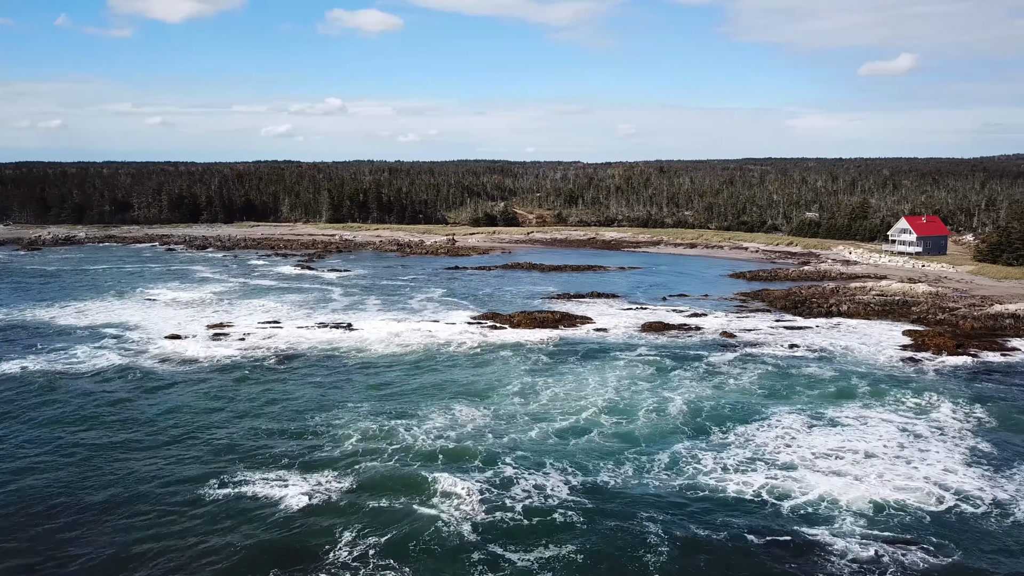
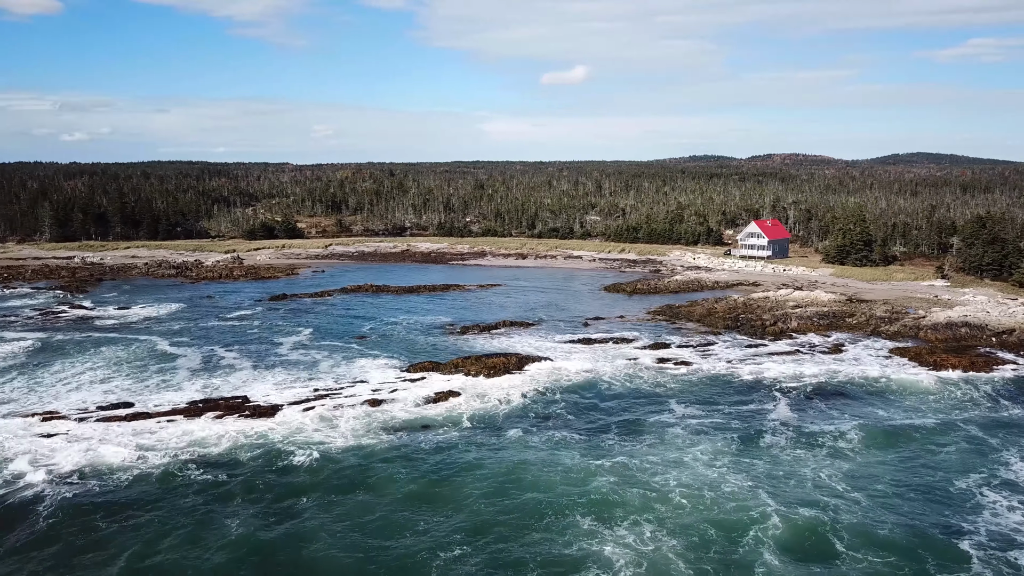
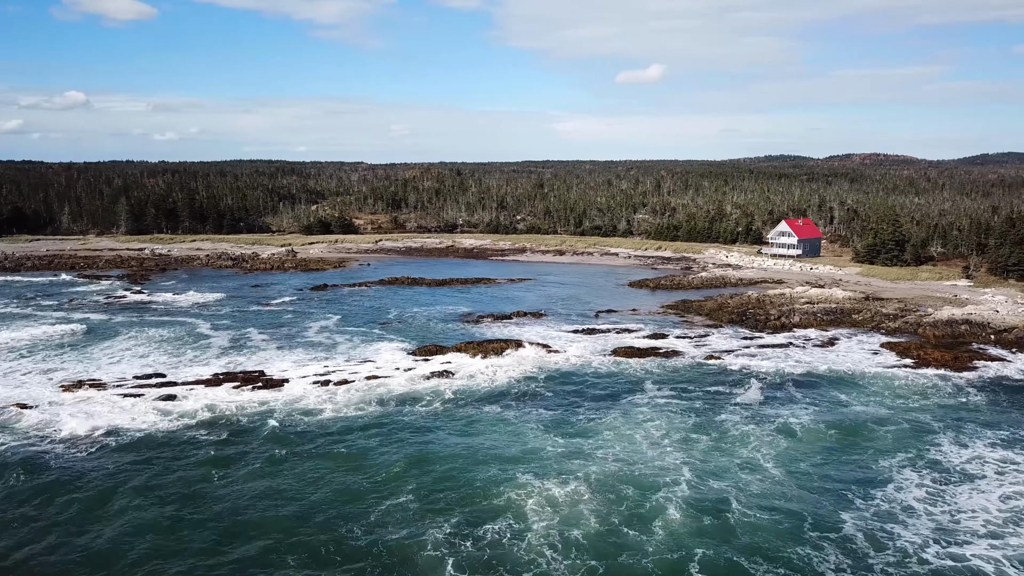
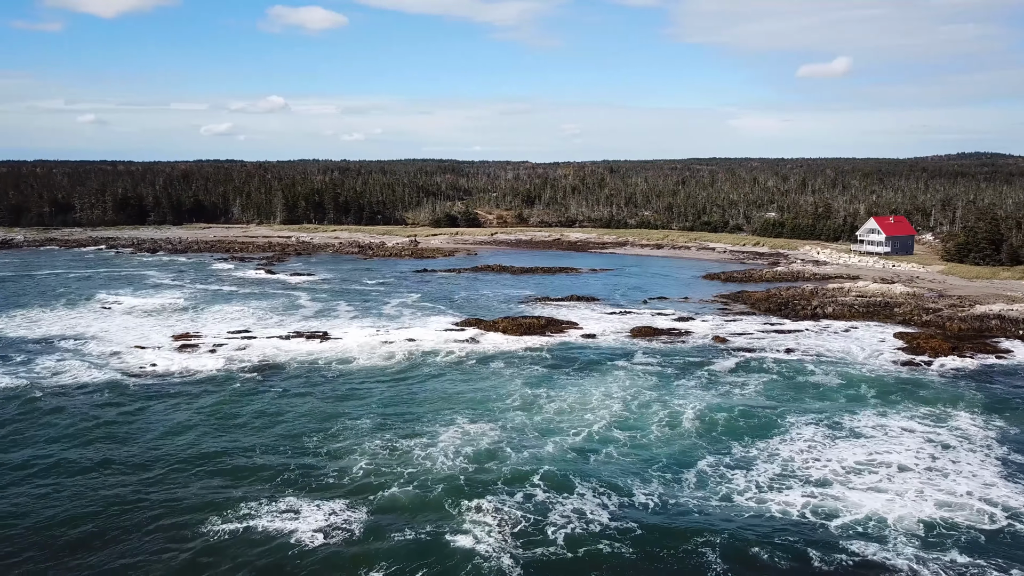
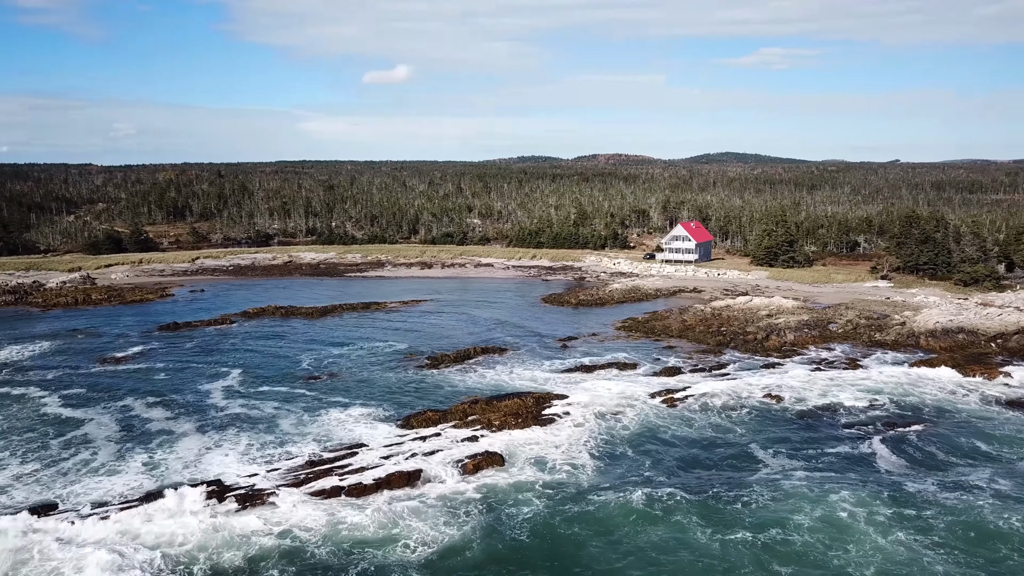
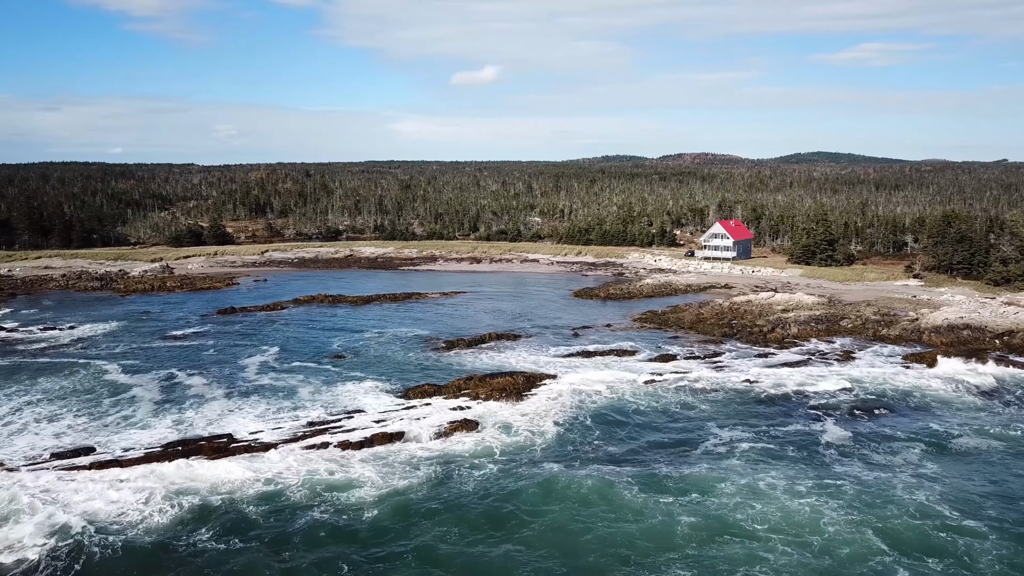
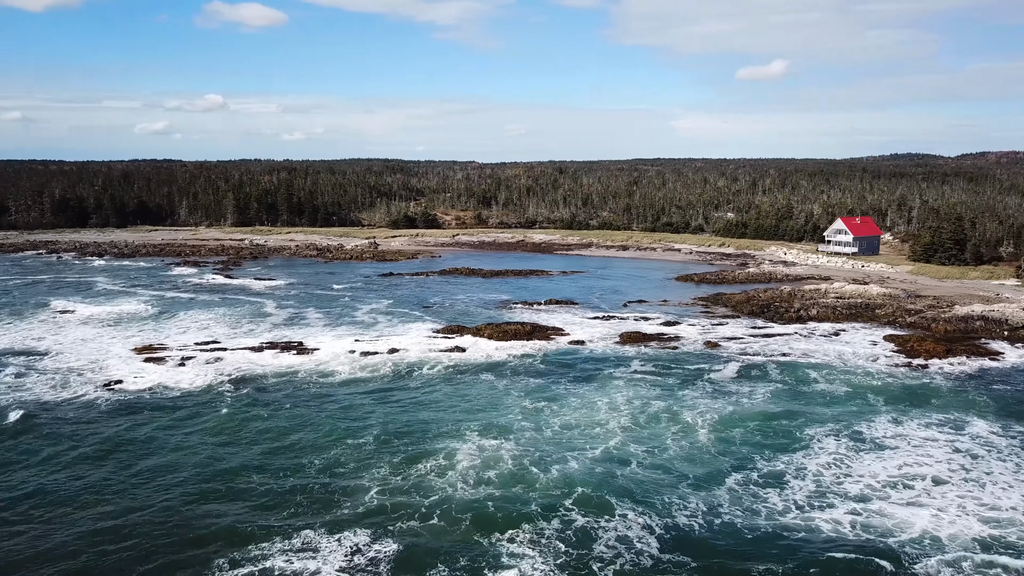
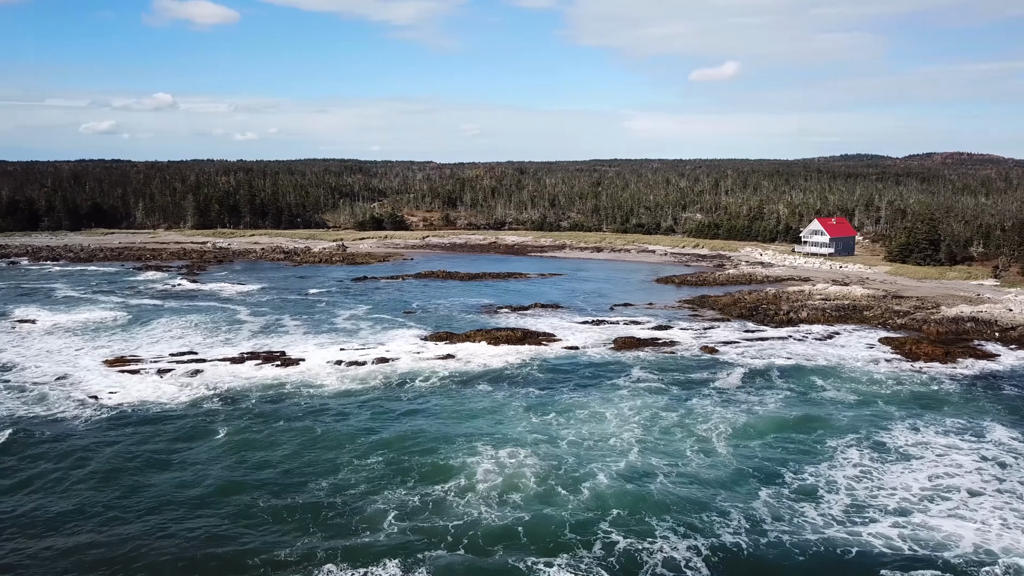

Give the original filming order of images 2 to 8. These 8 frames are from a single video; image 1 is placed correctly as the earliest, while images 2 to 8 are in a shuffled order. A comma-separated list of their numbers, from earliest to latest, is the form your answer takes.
4, 7, 8, 3, 2, 6, 5
